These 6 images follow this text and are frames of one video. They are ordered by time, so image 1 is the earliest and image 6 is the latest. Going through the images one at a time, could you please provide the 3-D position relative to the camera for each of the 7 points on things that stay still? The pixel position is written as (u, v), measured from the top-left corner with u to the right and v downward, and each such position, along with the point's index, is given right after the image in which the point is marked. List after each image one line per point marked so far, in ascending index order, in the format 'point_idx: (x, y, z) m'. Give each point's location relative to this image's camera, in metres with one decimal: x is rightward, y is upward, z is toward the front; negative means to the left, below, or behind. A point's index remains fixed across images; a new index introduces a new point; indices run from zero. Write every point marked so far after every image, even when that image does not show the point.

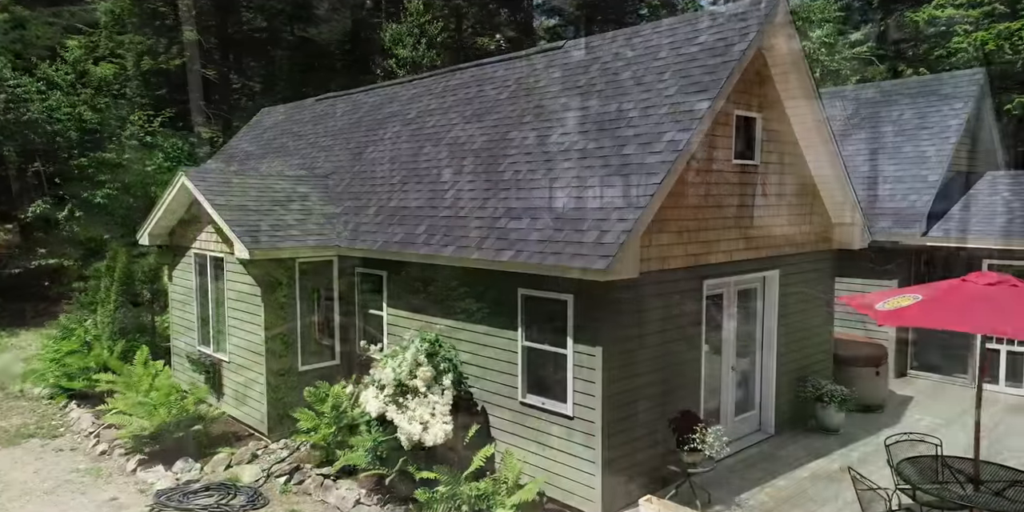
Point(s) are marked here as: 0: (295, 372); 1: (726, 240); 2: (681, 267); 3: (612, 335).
0: (-3.2, -1.7, +11.7) m
1: (+2.6, +0.2, +9.7) m
2: (+1.9, -0.1, +8.9) m
3: (+1.0, -0.8, +8.0) m
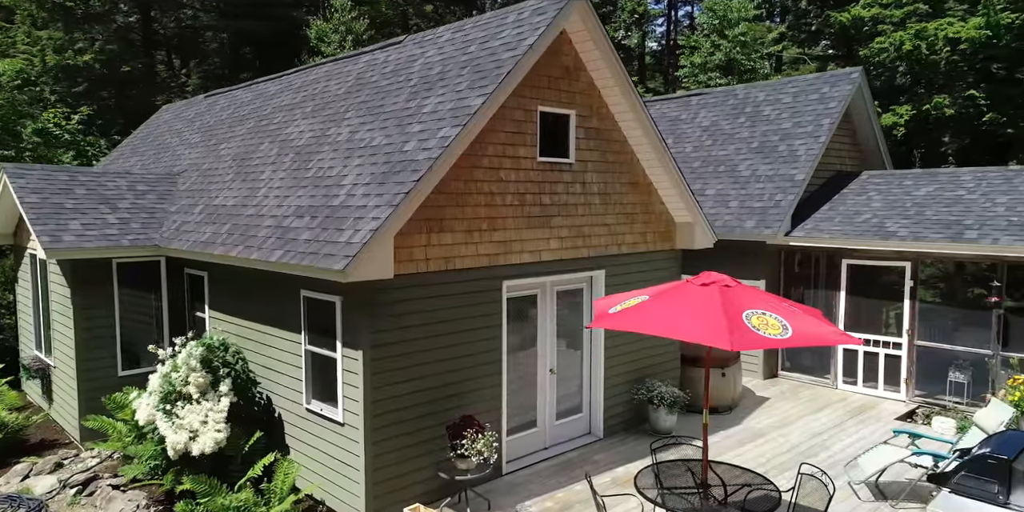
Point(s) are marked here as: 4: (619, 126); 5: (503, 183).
0: (-5.6, -1.7, +11.2) m
1: (+0.2, +0.2, +9.4) m
2: (-0.5, -0.1, +8.7) m
3: (-1.3, -0.8, +7.7) m
4: (+1.5, +1.7, +10.7) m
5: (-0.1, +0.8, +9.0) m
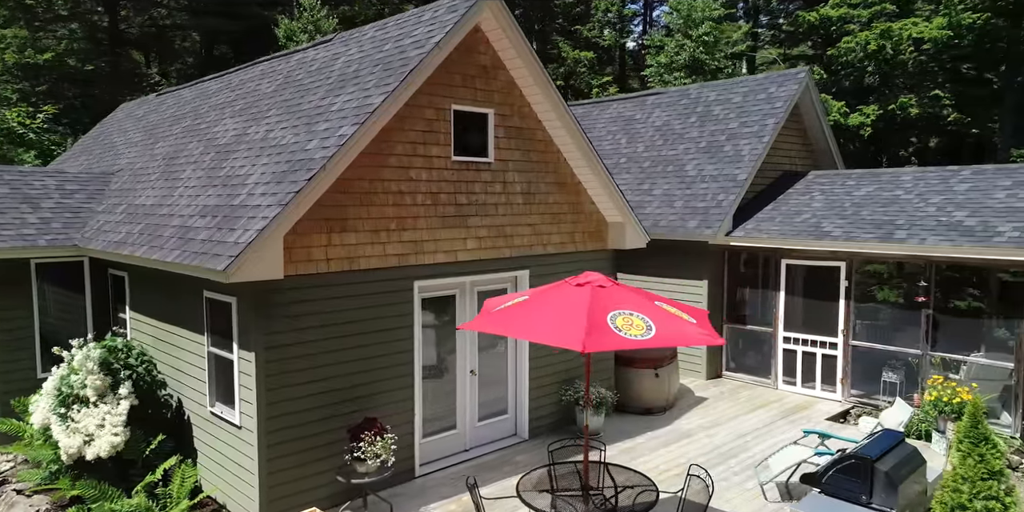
0: (-6.7, -1.7, +11.0) m
1: (-0.8, +0.2, +9.3) m
2: (-1.5, -0.1, +8.5) m
3: (-2.3, -0.8, +7.6) m
4: (+0.4, +1.7, +10.6) m
5: (-1.1, +0.8, +8.9) m
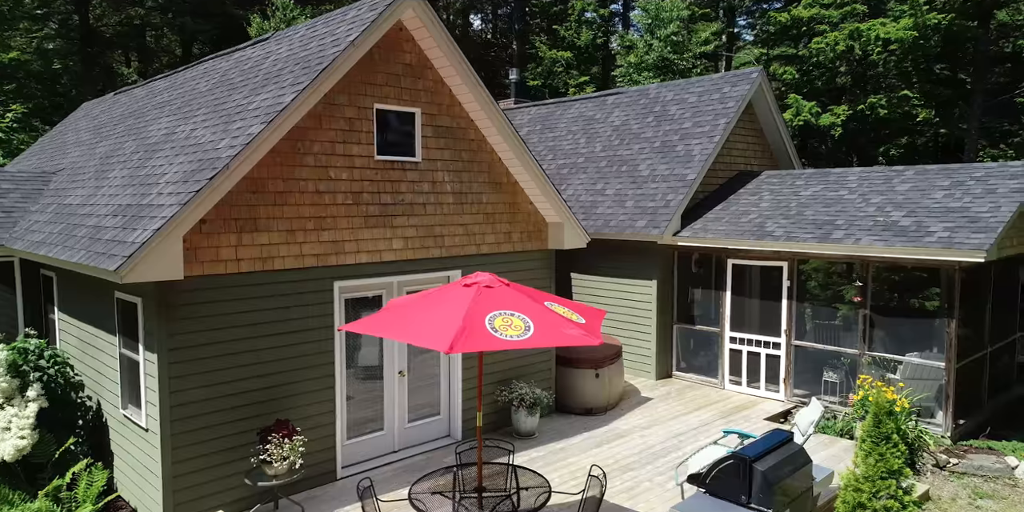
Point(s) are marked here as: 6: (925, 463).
0: (-7.6, -1.7, +10.9) m
1: (-1.7, +0.2, +9.3) m
2: (-2.3, -0.1, +8.5) m
3: (-3.2, -0.8, +7.5) m
4: (-0.5, +1.7, +10.6) m
5: (-2.0, +0.8, +8.8) m
6: (+5.2, -2.6, +10.1) m
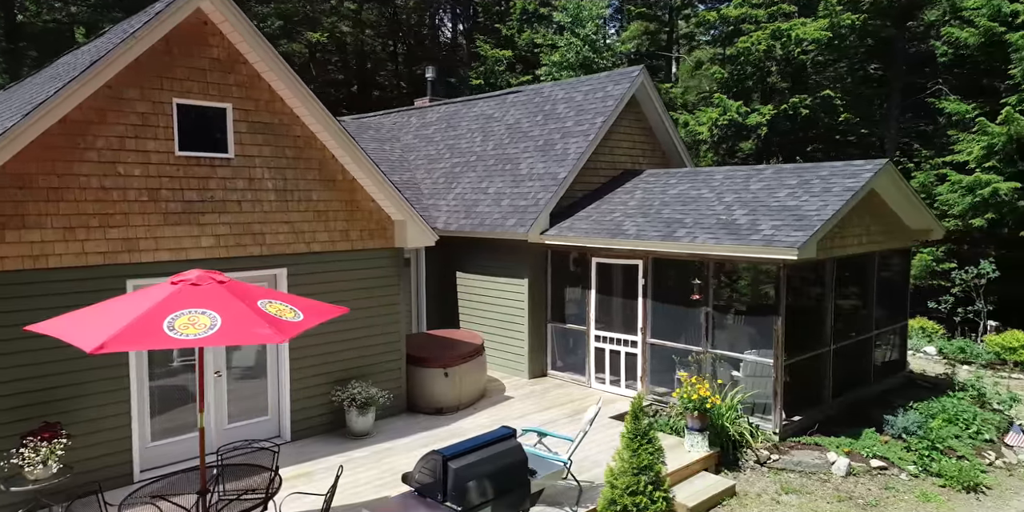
0: (-9.8, -1.7, +10.5) m
1: (-3.9, +0.2, +9.1) m
2: (-4.5, -0.1, +8.2) m
3: (-5.3, -0.8, +7.2) m
4: (-2.8, +1.8, +10.4) m
5: (-4.2, +0.9, +8.6) m
6: (+3.0, -2.6, +10.2) m
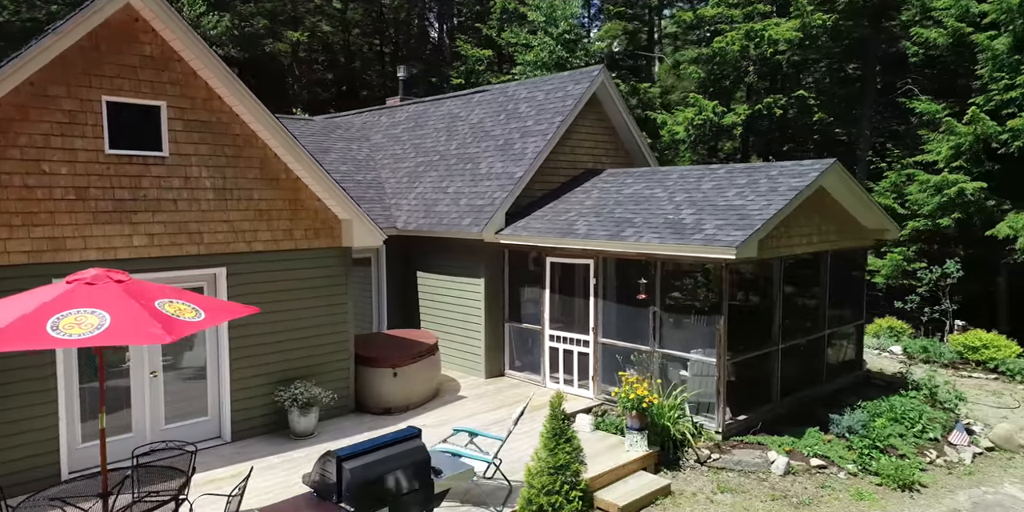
0: (-10.6, -1.7, +10.3) m
1: (-4.7, +0.2, +9.0) m
2: (-5.3, -0.1, +8.1) m
3: (-6.1, -0.8, +7.1) m
4: (-3.5, +1.8, +10.3) m
5: (-5.0, +0.9, +8.5) m
6: (+2.2, -2.6, +10.1) m
